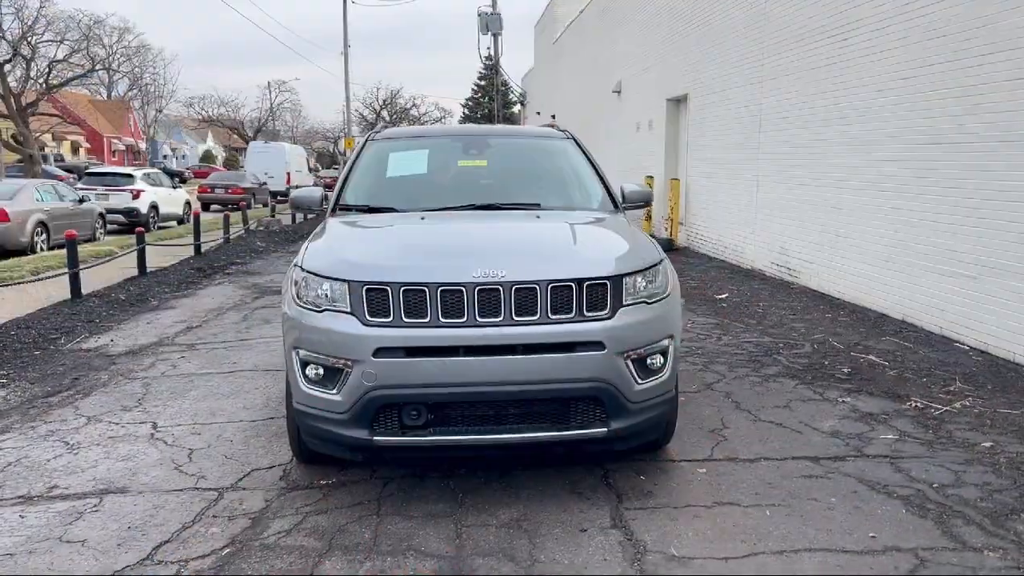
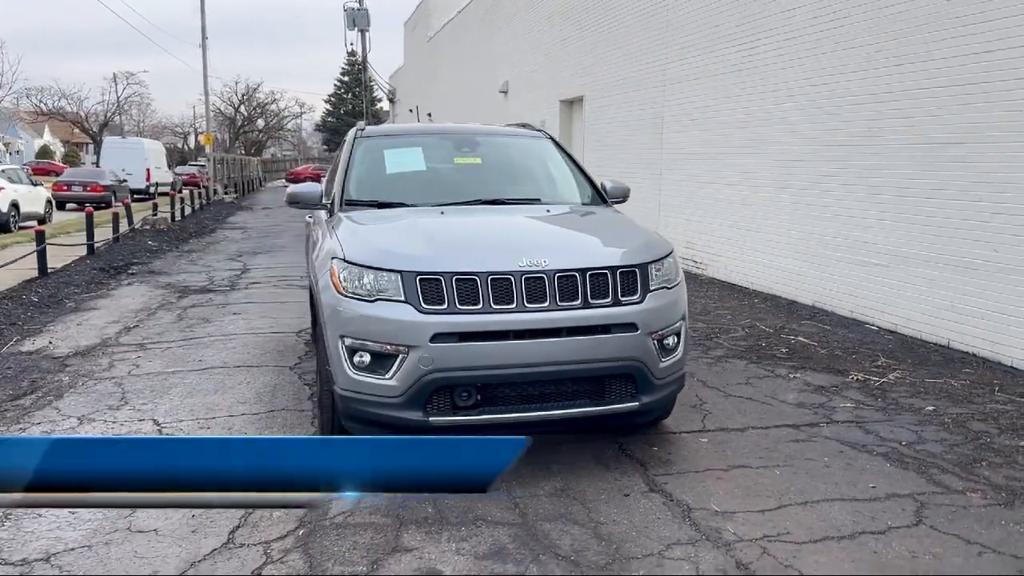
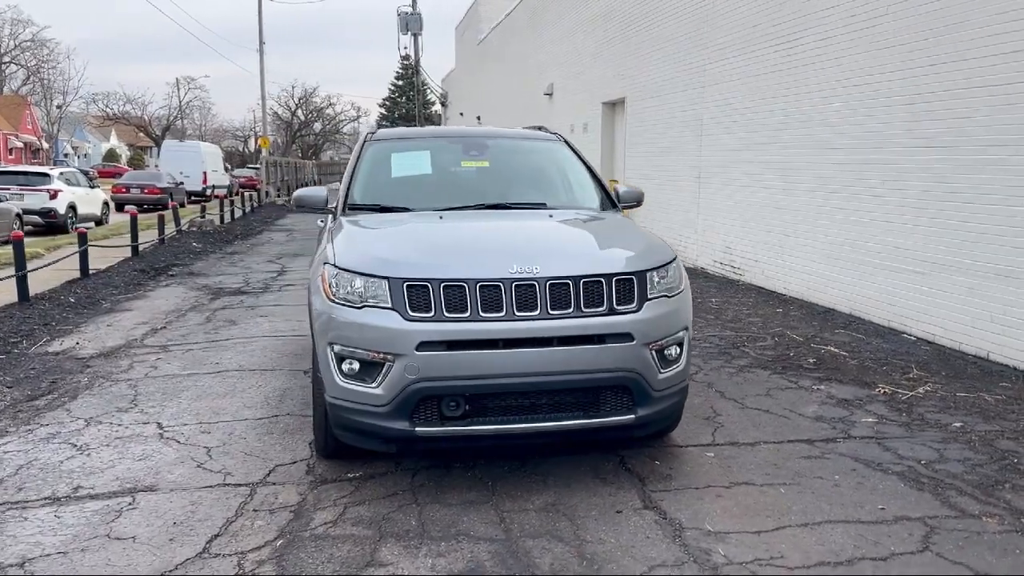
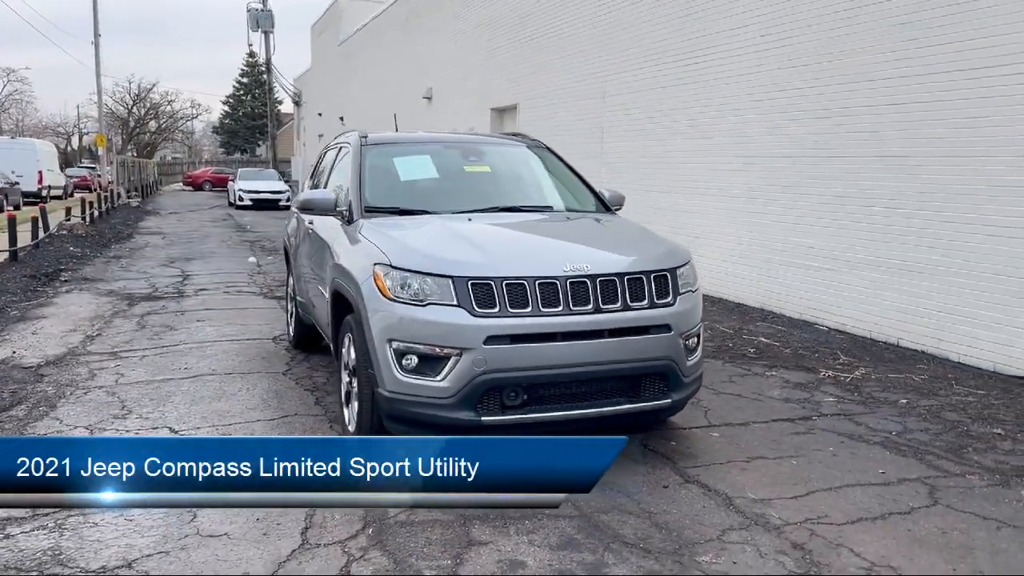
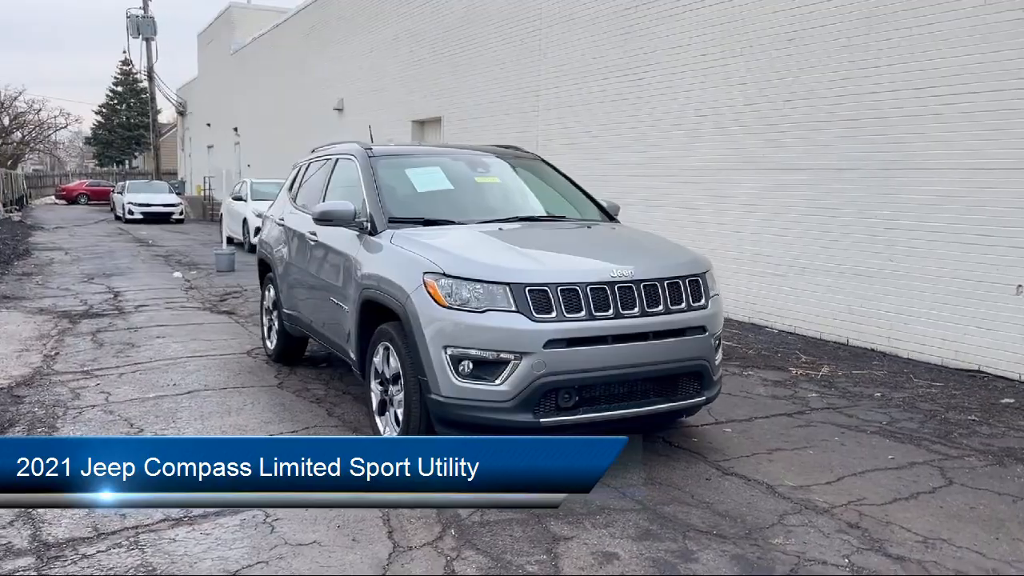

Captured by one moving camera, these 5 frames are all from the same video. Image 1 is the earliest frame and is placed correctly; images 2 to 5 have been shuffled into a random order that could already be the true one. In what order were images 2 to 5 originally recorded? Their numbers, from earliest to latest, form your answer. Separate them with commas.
3, 2, 4, 5
